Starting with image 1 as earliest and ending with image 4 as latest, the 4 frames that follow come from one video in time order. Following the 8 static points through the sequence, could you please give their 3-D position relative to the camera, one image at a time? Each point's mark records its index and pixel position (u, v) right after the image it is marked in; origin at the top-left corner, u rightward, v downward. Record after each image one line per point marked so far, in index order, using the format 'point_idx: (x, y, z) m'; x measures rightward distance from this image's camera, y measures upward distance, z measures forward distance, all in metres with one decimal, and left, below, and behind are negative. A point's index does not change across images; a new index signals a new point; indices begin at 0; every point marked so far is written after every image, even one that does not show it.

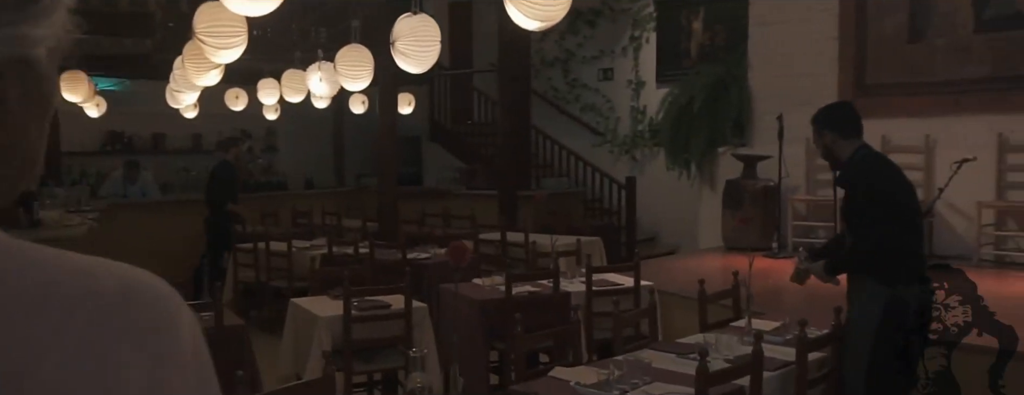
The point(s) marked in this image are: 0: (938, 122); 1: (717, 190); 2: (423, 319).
0: (+8.1, +1.3, +13.0) m
1: (+4.8, +0.2, +16.4) m
2: (-1.3, -1.8, +10.7) m
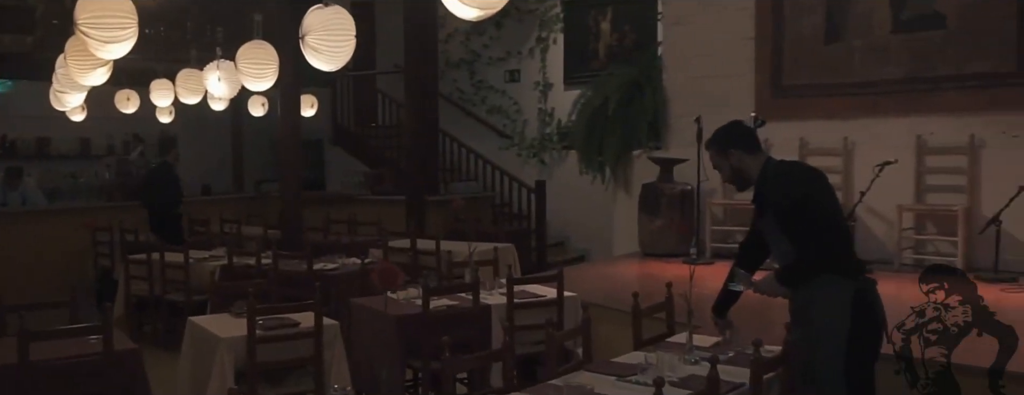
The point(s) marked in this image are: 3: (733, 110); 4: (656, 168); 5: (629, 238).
0: (+6.5, +1.4, +13.3) m
1: (+2.8, +0.1, +16.3) m
2: (-2.5, -2.0, +9.9) m
3: (+4.4, +1.8, +14.6) m
4: (+3.1, +0.6, +15.5) m
5: (+2.7, -1.0, +16.4) m
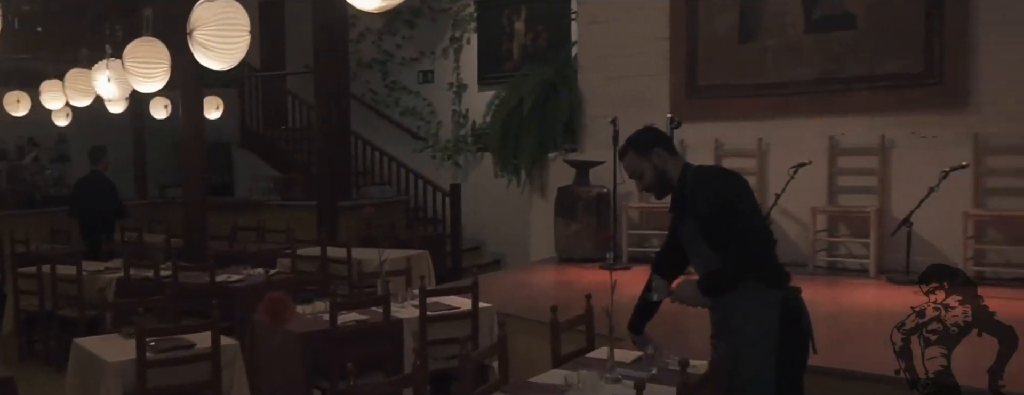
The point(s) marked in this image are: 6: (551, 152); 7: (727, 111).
0: (+4.8, +1.4, +13.5) m
1: (+0.8, +0.1, +16.0) m
2: (-3.6, -2.2, +9.0) m
3: (+2.6, +1.8, +14.5) m
4: (+1.2, +0.6, +15.3) m
5: (+0.8, -1.0, +16.1) m
6: (+0.9, +1.0, +15.8) m
7: (+4.1, +1.7, +13.9) m
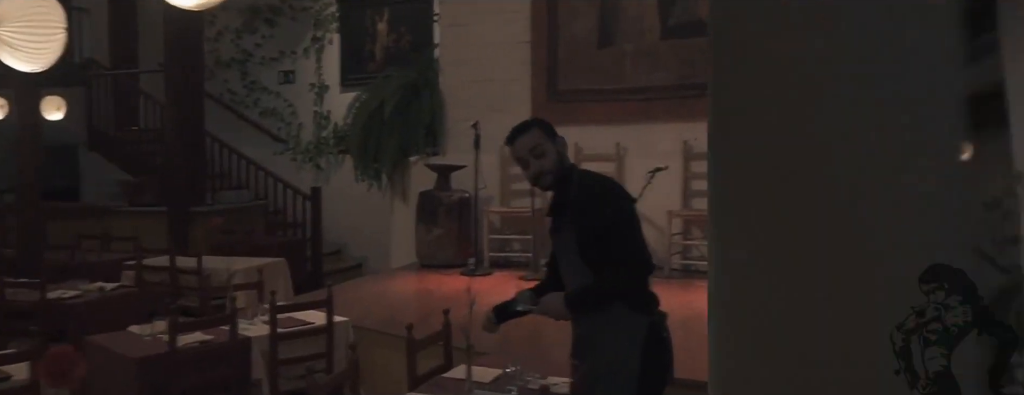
0: (+2.2, +1.3, +13.8) m
1: (-2.2, -0.1, +15.5) m
2: (-5.3, -2.3, +7.9) m
3: (-0.1, +1.7, +14.4) m
4: (-1.6, +0.5, +14.9) m
5: (-2.2, -1.1, +15.6) m
6: (-2.1, +0.9, +15.3) m
7: (+1.5, +1.6, +14.0) m
